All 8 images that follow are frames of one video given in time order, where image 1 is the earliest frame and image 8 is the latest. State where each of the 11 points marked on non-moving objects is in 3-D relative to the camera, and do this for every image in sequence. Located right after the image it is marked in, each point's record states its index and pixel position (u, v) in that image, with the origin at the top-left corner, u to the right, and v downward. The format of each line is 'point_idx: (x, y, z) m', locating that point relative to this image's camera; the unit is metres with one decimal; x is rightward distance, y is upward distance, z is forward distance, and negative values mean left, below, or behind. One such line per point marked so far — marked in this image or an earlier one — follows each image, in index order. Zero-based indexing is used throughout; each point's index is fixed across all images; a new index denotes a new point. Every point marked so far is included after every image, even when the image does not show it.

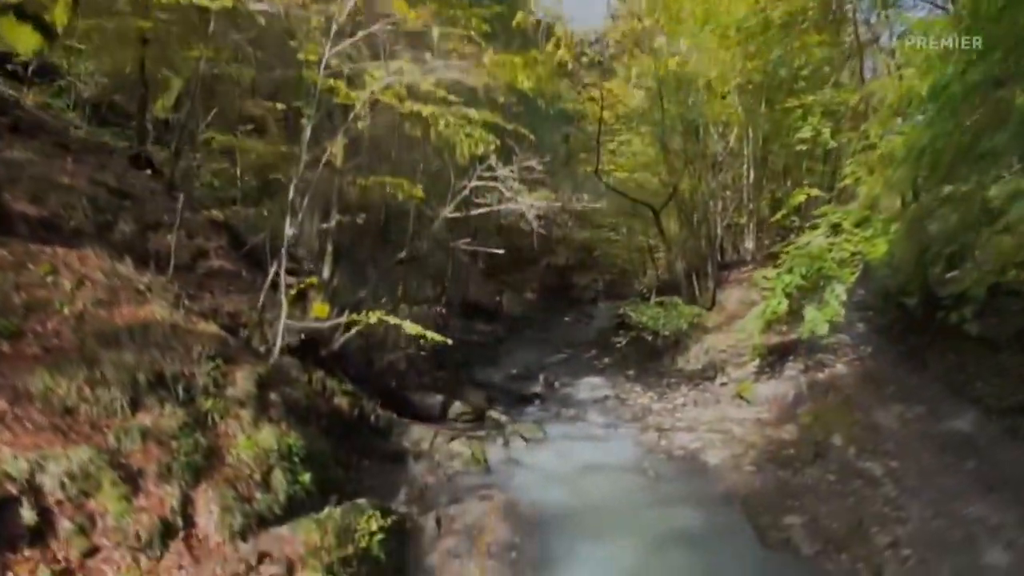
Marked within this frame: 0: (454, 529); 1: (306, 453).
0: (-0.7, -2.9, +9.0) m
1: (-2.2, -1.7, +8.0) m
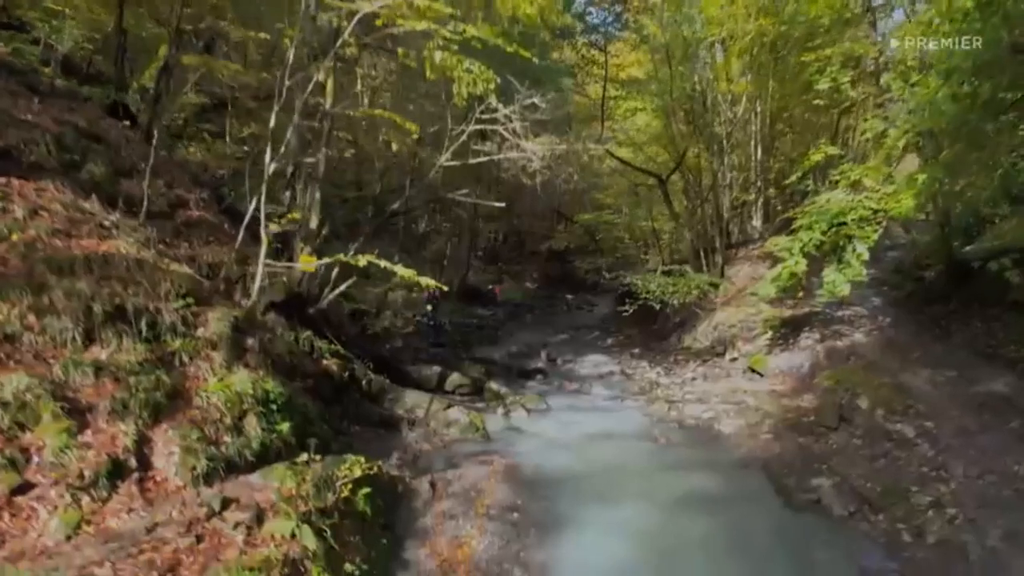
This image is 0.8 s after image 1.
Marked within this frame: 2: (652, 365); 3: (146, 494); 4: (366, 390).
0: (-0.7, -2.2, +8.2) m
1: (-2.2, -1.1, +7.2) m
2: (+3.4, -1.8, +18.1) m
3: (-2.5, -1.4, +5.1) m
4: (-2.2, -1.5, +11.3) m
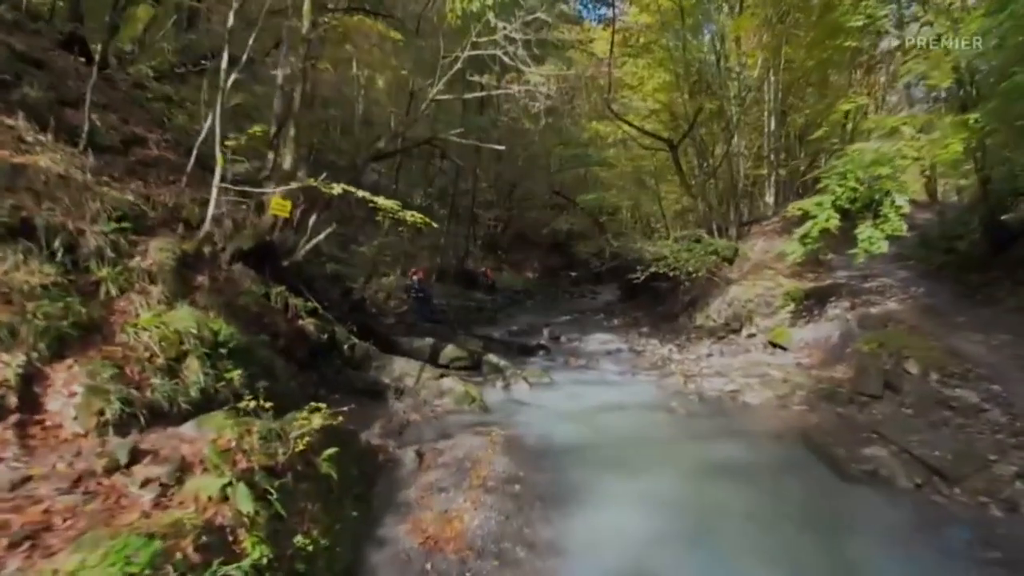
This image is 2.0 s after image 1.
0: (-0.7, -1.6, +7.0) m
1: (-2.2, -0.5, +6.0) m
2: (+3.4, -1.2, +16.9) m
3: (-2.5, -0.8, +3.9) m
4: (-2.2, -0.9, +10.0) m
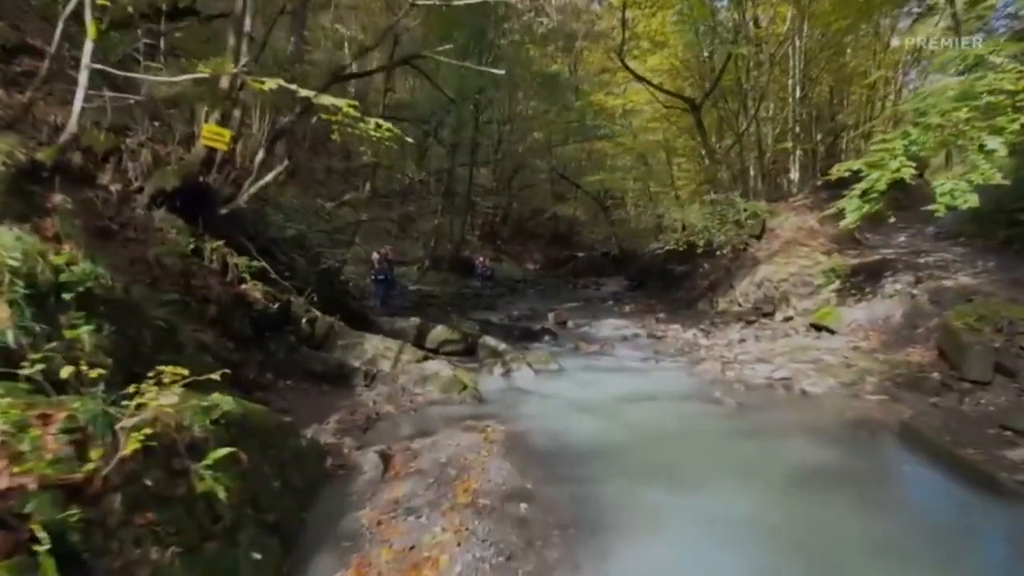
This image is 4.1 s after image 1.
0: (-0.7, -1.2, +4.9) m
1: (-2.1, -0.1, +4.0) m
2: (+3.4, -0.8, +14.8) m
3: (-2.4, -0.4, +1.8) m
4: (-2.2, -0.5, +8.0) m
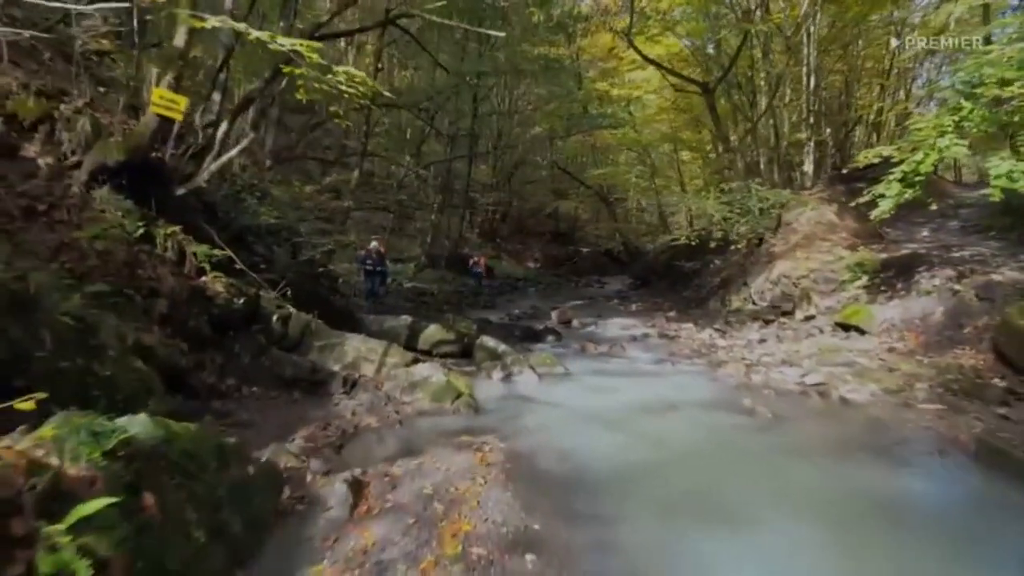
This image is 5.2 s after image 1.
0: (-0.6, -1.1, +3.9) m
1: (-2.1, 0.0, +2.9) m
2: (+3.4, -0.7, +13.8) m
3: (-2.4, -0.3, +0.8) m
4: (-2.2, -0.4, +7.0) m
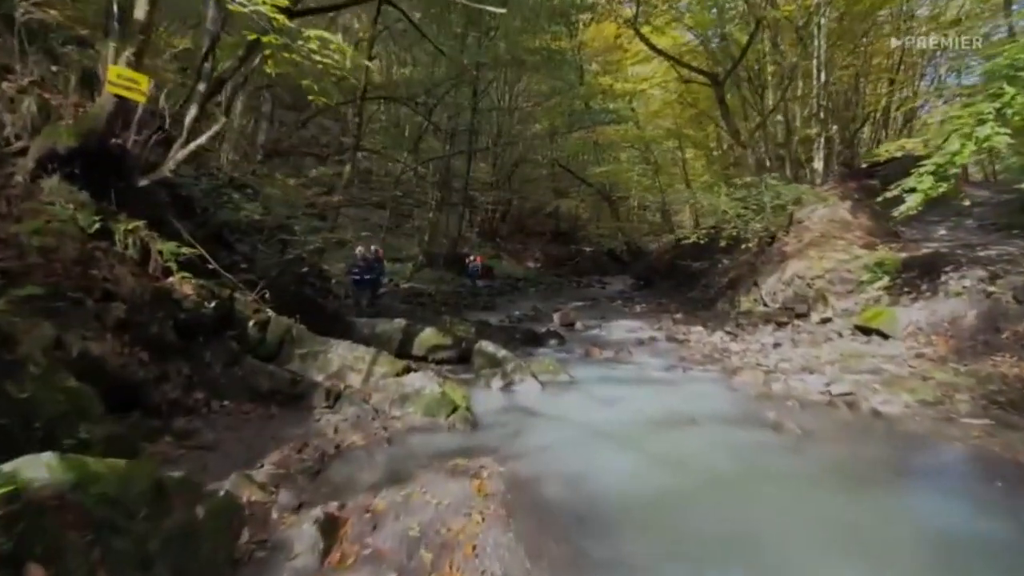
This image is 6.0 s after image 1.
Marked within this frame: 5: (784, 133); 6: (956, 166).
0: (-0.6, -1.1, +3.3) m
1: (-2.1, 0.0, +2.3) m
2: (+3.4, -0.7, +13.2) m
3: (-2.4, -0.3, +0.2) m
4: (-2.1, -0.4, +6.3) m
5: (+6.1, +3.5, +17.0) m
6: (+4.8, +1.3, +8.1) m
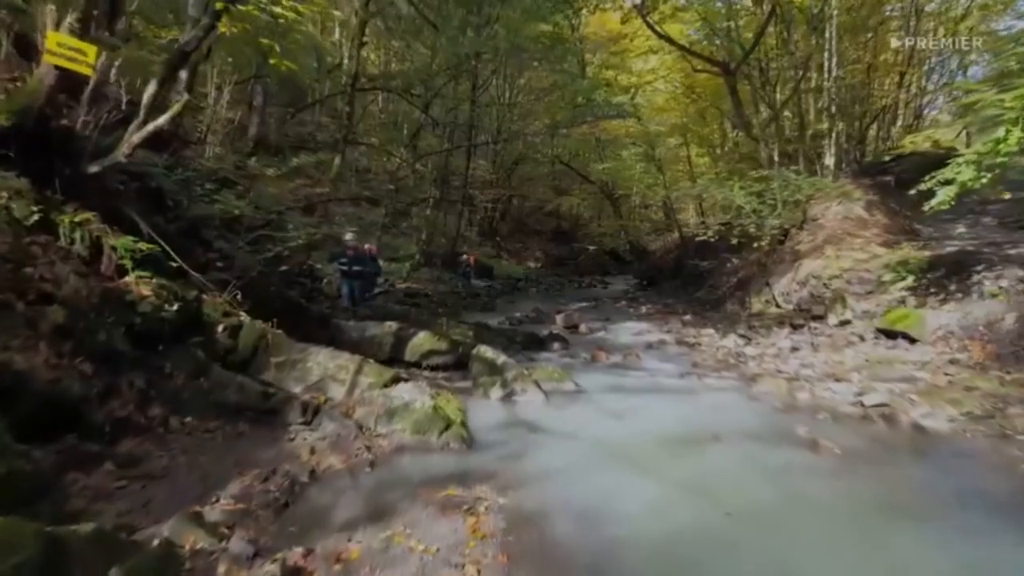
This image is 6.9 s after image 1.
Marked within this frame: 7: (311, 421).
0: (-0.6, -1.2, +2.6) m
1: (-2.1, 0.0, +1.6) m
2: (+3.4, -0.7, +12.5) m
3: (-2.4, -0.3, -0.5) m
4: (-2.1, -0.5, +5.6) m
5: (+6.1, +3.4, +16.3) m
6: (+4.8, +1.3, +7.5) m
7: (-1.4, -0.9, +5.3) m
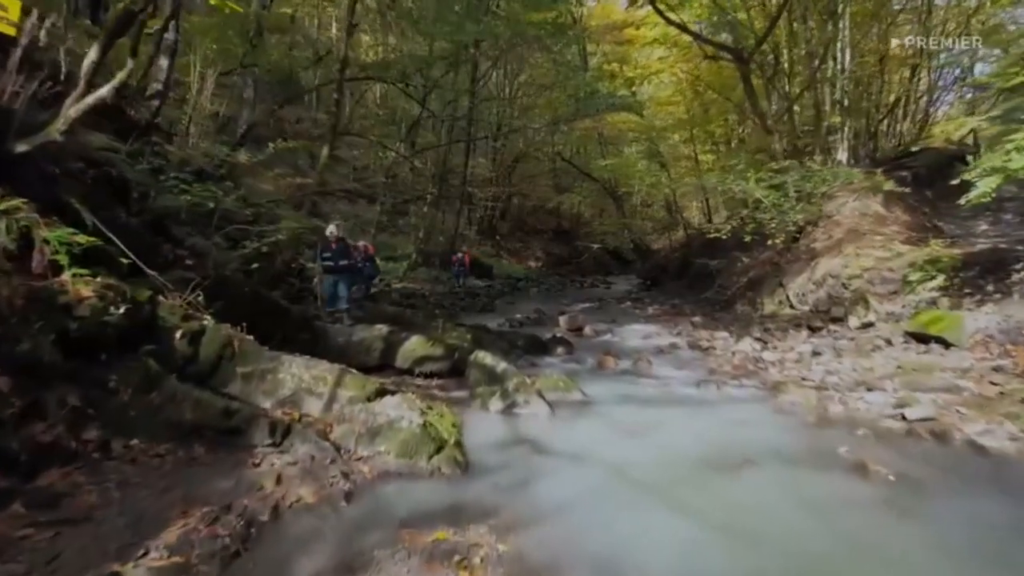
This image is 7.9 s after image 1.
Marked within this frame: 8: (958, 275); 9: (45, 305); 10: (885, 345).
0: (-0.6, -1.1, +1.8) m
1: (-2.1, 0.0, +0.8) m
2: (+3.4, -0.7, +11.7) m
3: (-2.4, -0.3, -1.3) m
4: (-2.1, -0.5, +4.9) m
5: (+6.1, +3.4, +15.6) m
6: (+4.8, +1.3, +6.7) m
7: (-1.4, -0.9, +4.5) m
8: (+5.9, +0.2, +10.0) m
9: (-2.5, -0.1, +4.1) m
10: (+4.6, -0.7, +9.3) m
